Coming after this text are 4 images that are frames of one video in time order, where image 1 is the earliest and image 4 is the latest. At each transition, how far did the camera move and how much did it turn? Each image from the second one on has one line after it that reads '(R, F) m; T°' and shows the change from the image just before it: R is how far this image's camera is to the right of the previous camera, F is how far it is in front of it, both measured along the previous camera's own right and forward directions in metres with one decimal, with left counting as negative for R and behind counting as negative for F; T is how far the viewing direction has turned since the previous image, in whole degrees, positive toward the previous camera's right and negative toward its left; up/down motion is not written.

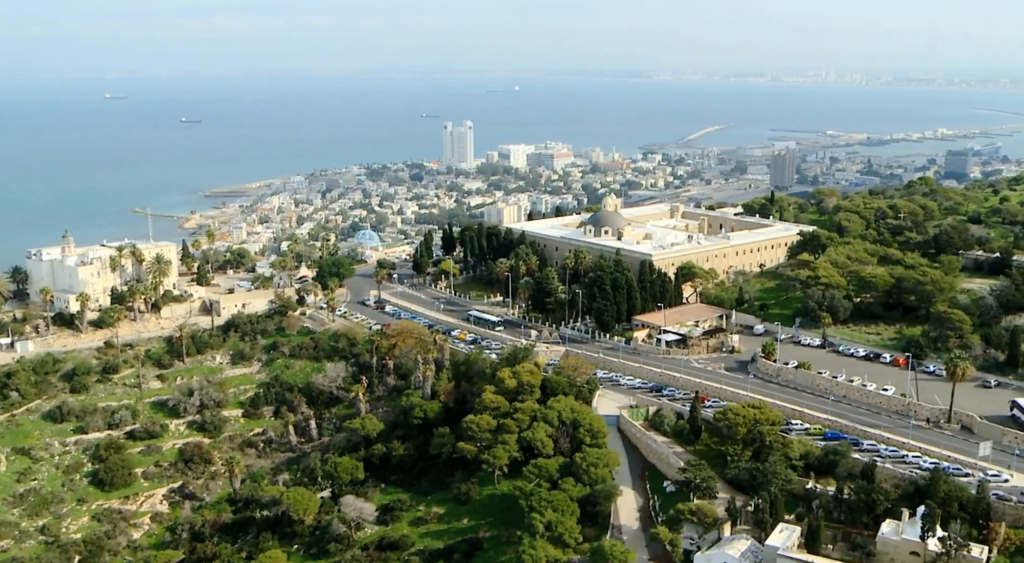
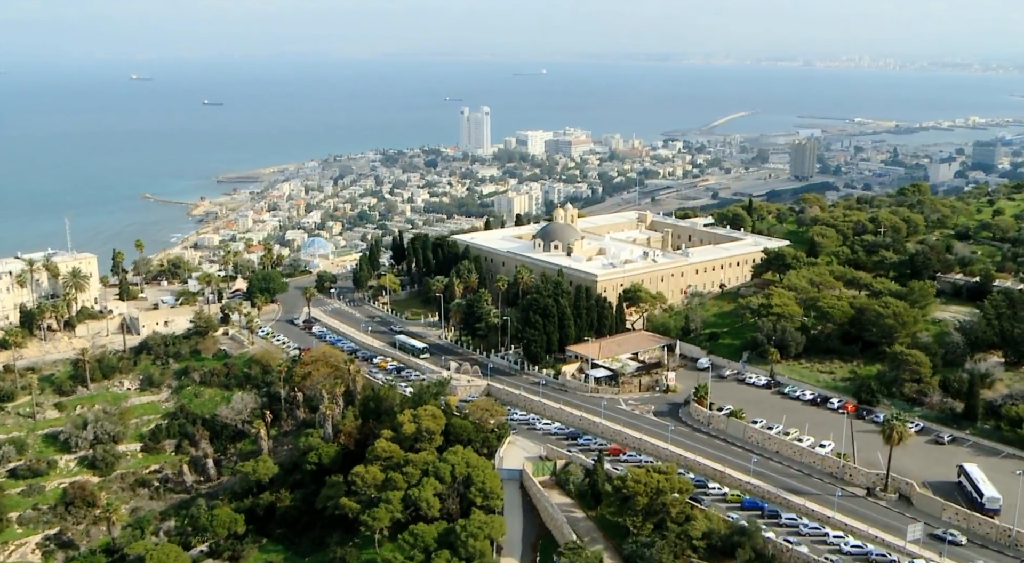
(+4.9, +4.2) m; -2°
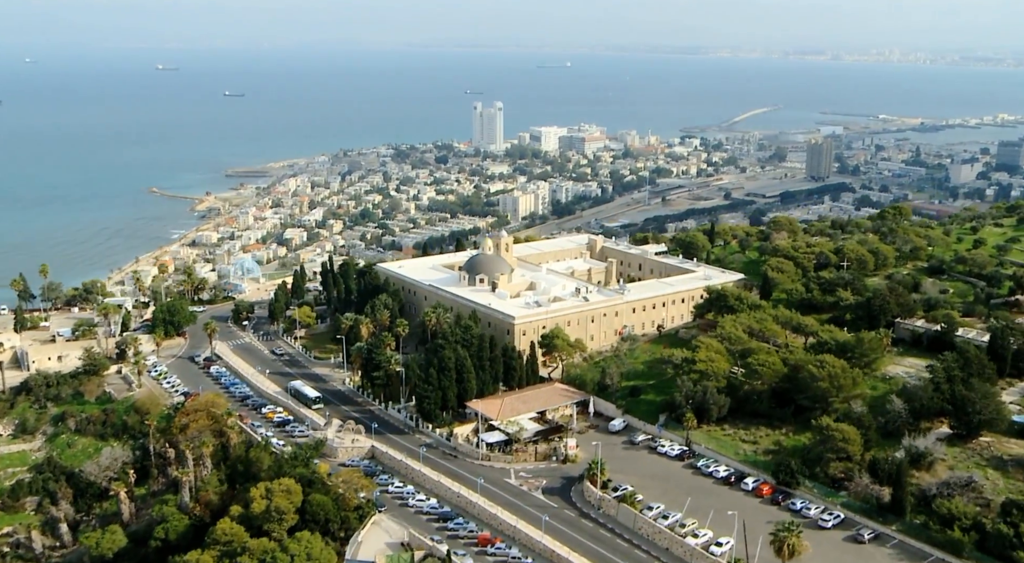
(+5.3, +4.6) m; -2°
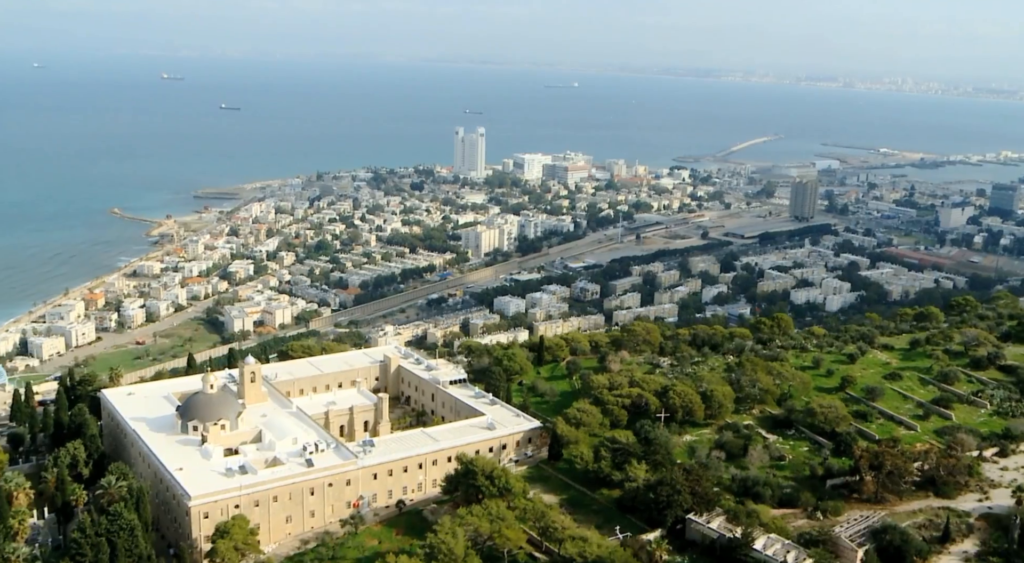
(+11.6, +10.0) m; -1°
